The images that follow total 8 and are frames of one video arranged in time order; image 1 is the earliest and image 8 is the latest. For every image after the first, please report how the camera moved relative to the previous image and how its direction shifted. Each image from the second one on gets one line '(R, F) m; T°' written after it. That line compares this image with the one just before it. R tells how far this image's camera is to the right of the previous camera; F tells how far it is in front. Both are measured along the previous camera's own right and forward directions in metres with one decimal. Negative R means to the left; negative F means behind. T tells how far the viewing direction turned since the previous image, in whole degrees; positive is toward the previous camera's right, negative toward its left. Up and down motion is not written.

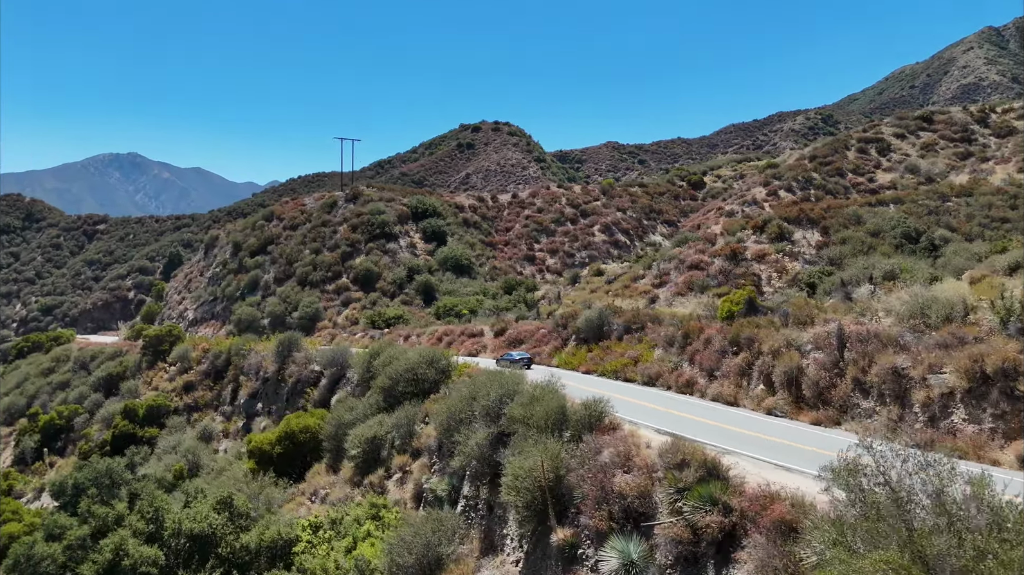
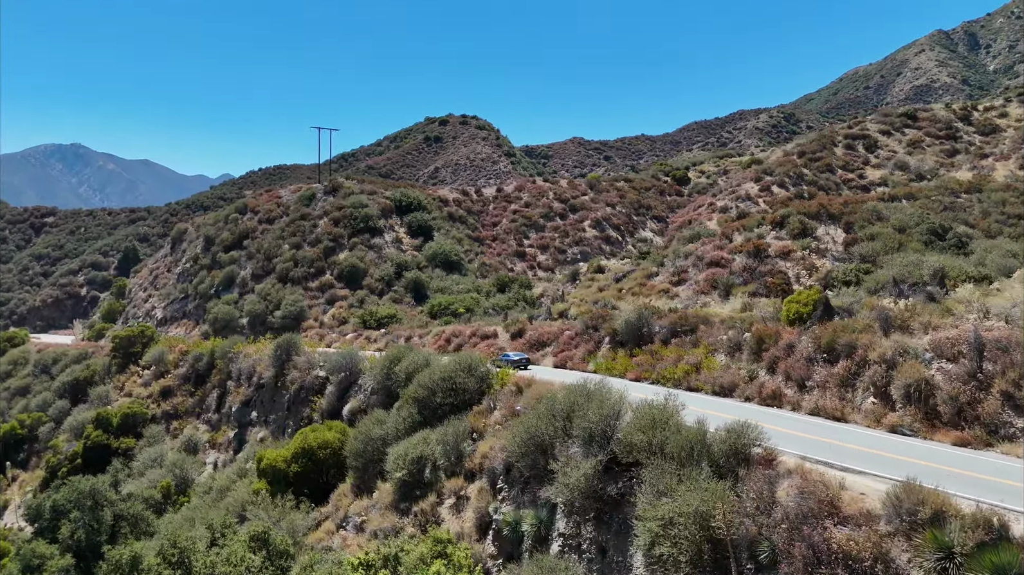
(-1.7, +1.5) m; +3°
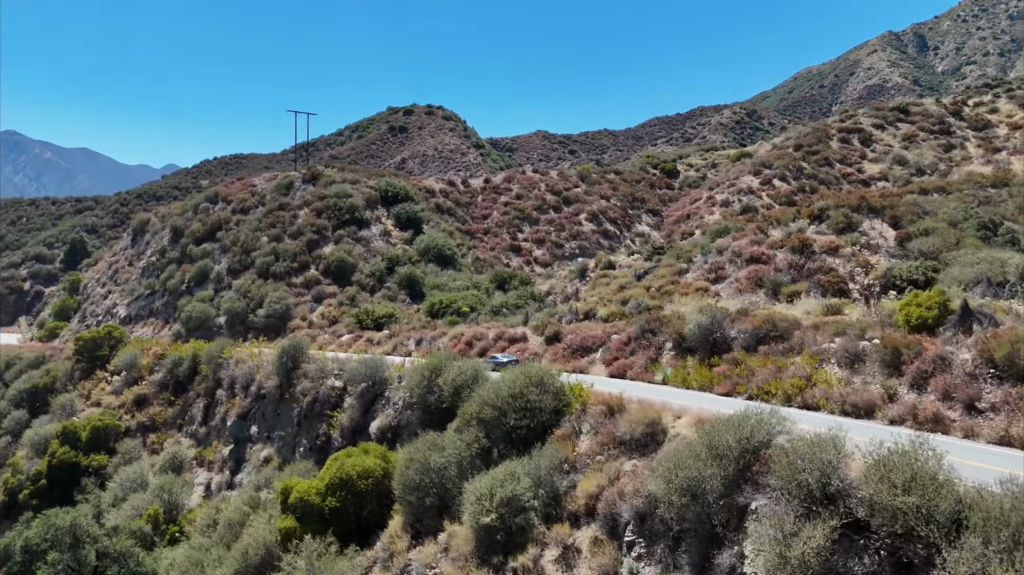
(-2.1, +2.2) m; +4°
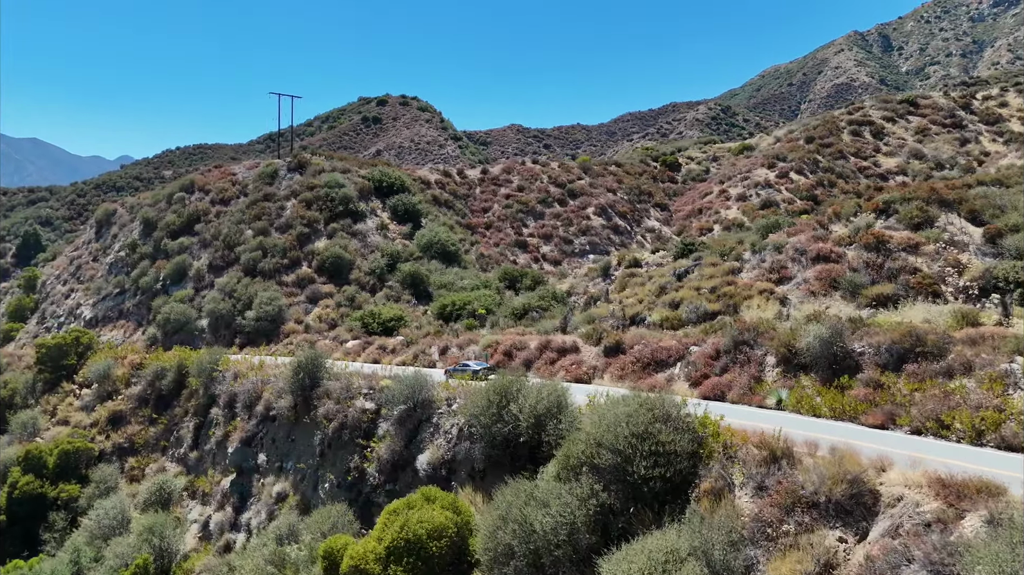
(-2.0, +2.7) m; +3°
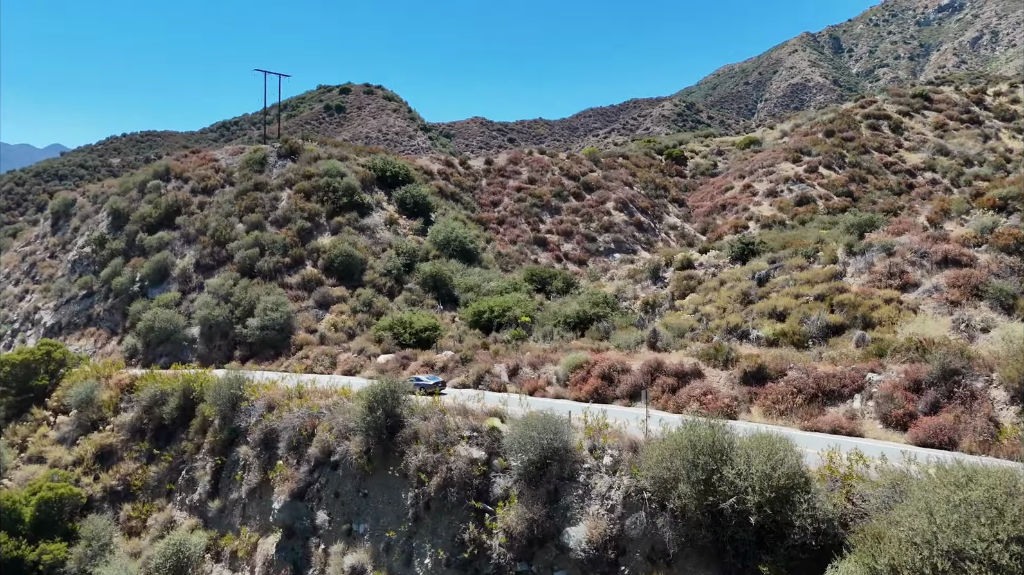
(-3.1, +3.3) m; +4°
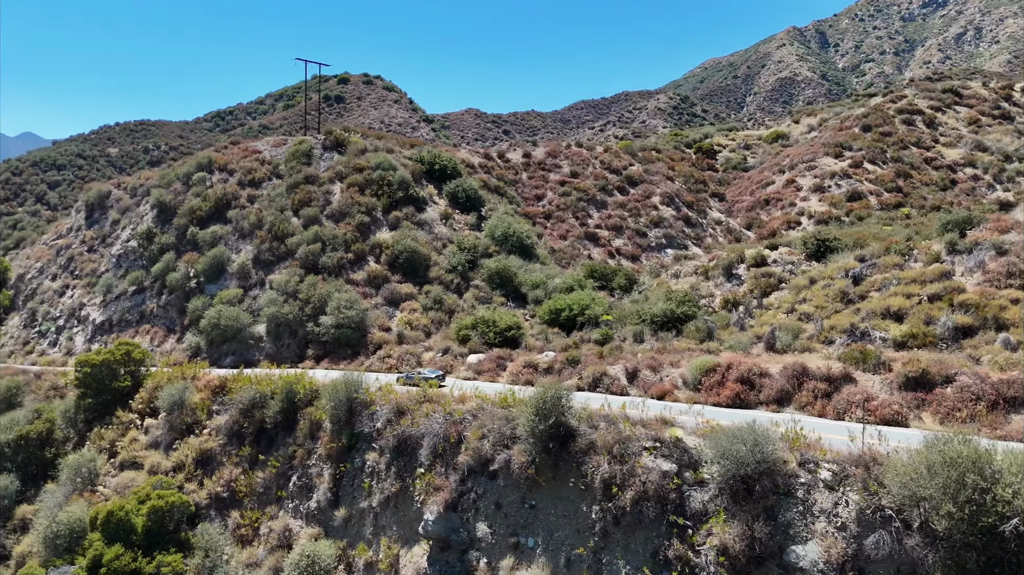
(-3.1, +0.6) m; +1°
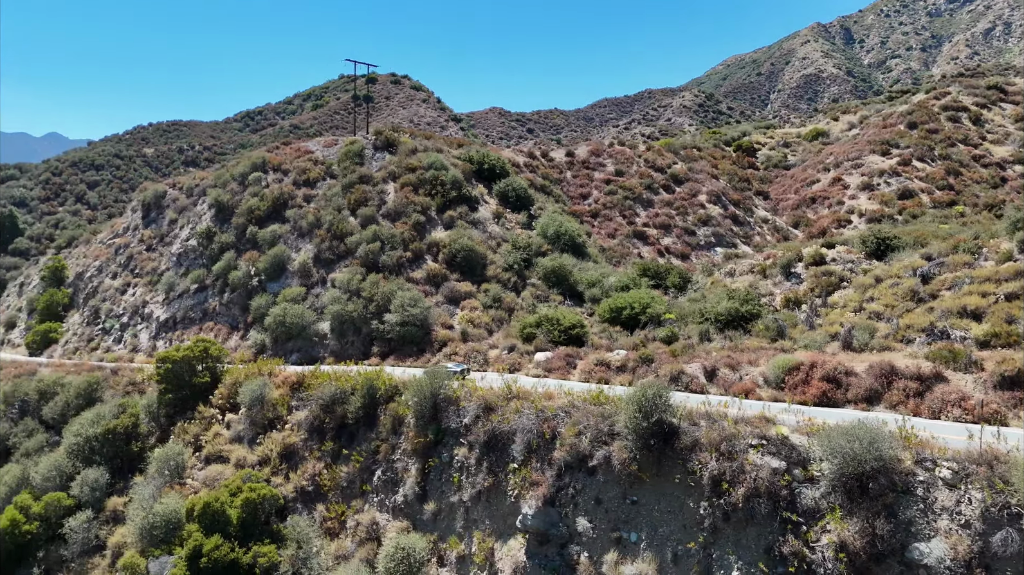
(-1.4, -0.2) m; -1°
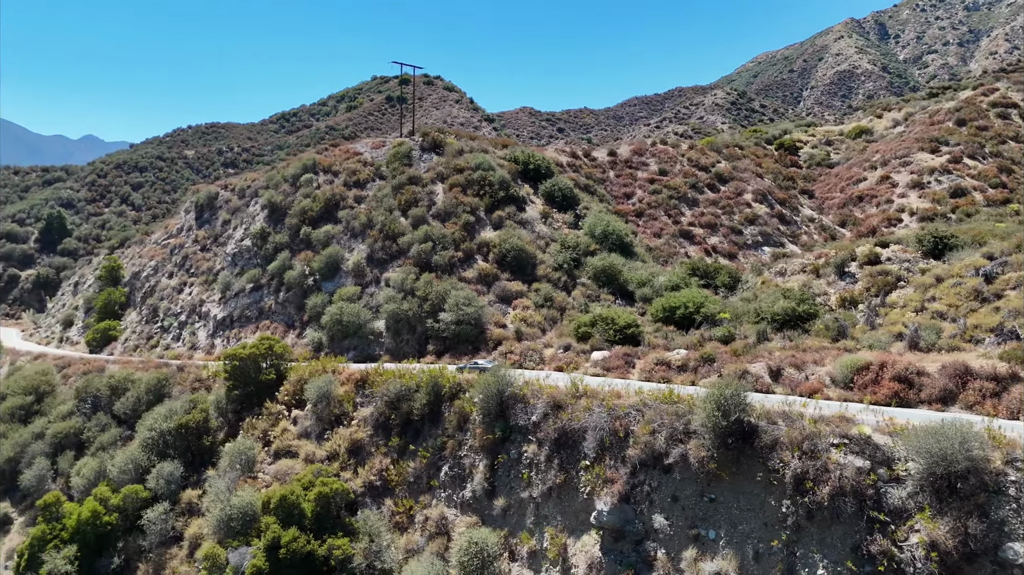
(-0.9, -0.2) m; -2°
